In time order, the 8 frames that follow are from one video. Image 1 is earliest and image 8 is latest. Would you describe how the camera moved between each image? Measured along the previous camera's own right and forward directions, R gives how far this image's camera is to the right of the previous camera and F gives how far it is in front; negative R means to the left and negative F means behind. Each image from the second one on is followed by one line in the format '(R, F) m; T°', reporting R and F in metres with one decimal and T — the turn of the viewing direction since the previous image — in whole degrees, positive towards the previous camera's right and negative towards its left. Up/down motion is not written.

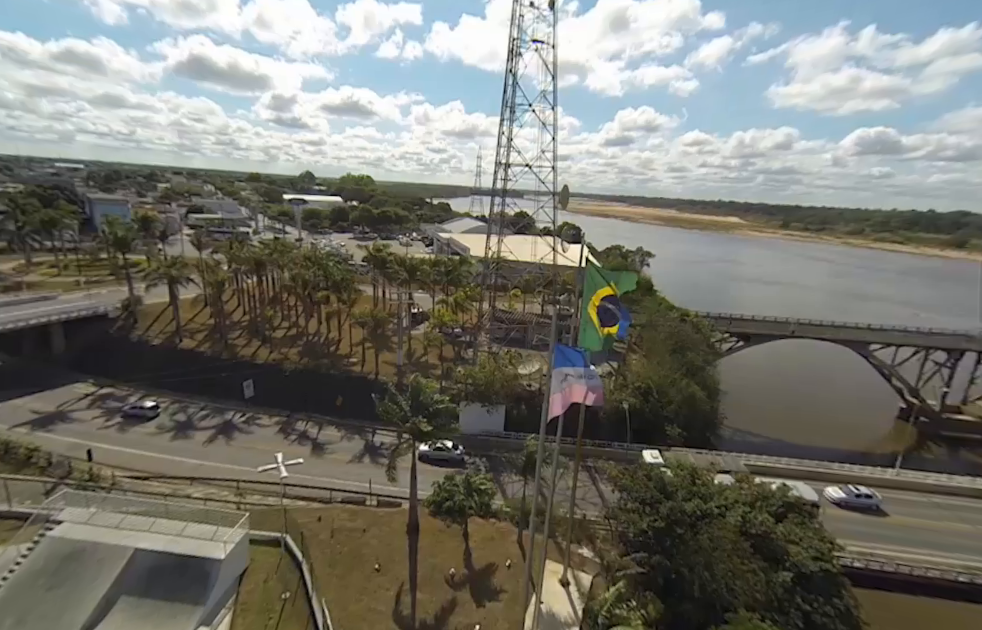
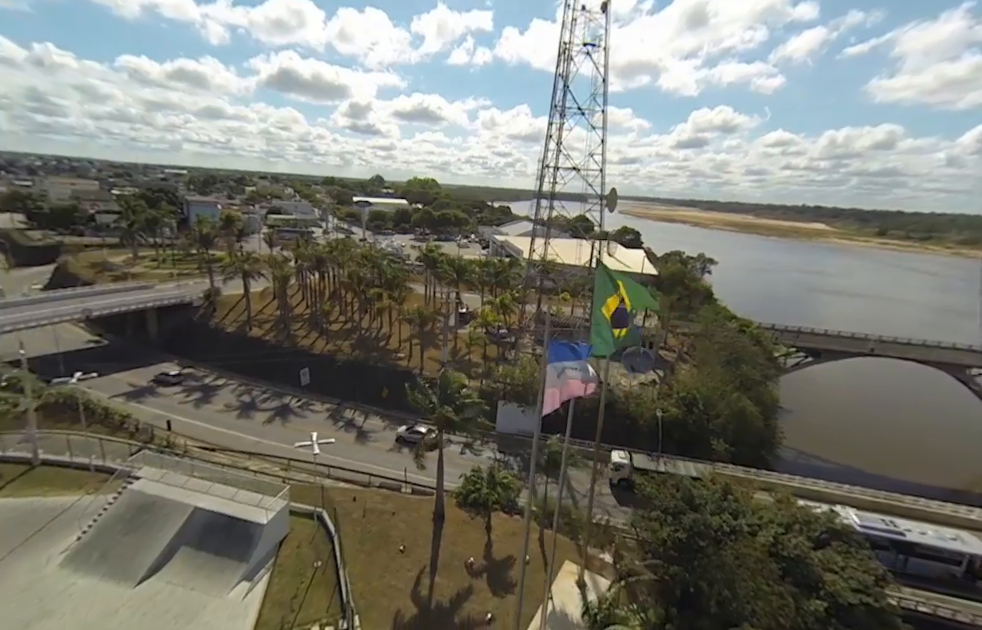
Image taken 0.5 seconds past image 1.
(+1.3, -0.4) m; -7°
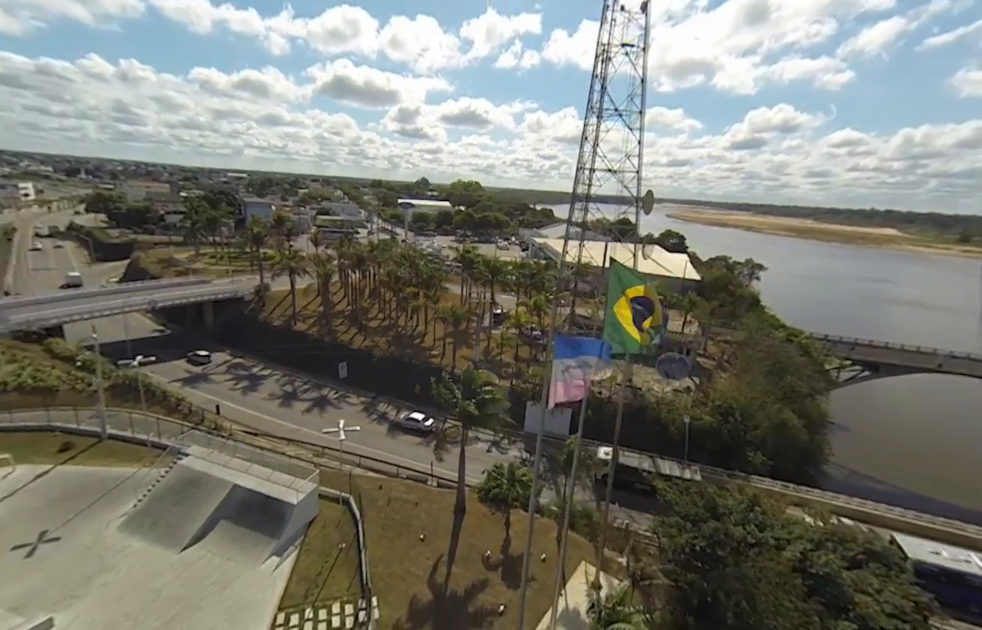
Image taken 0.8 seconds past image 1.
(+0.7, -0.3) m; -5°
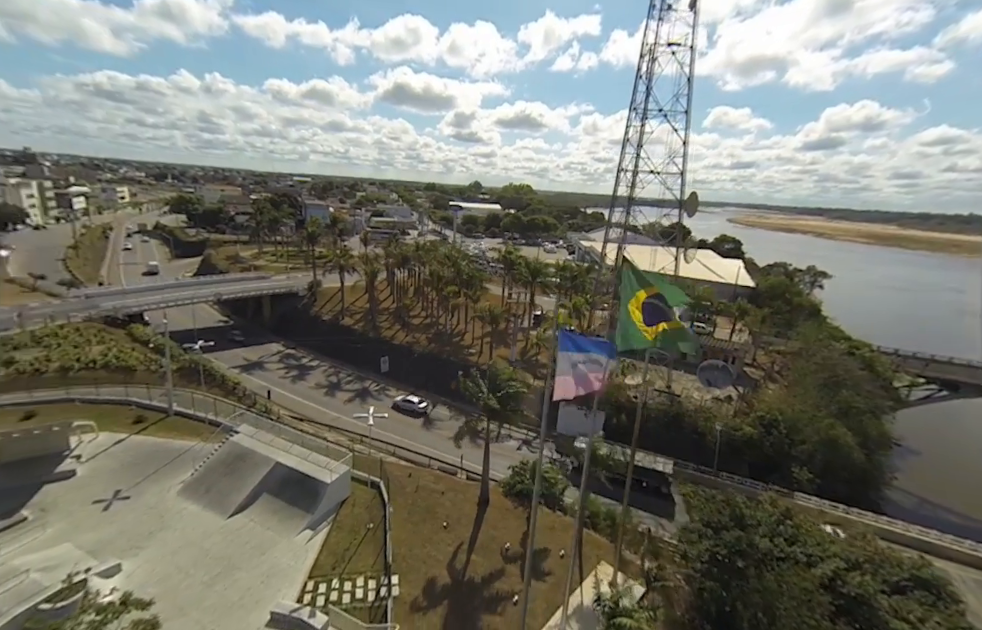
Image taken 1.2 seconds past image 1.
(+0.9, -0.4) m; -6°
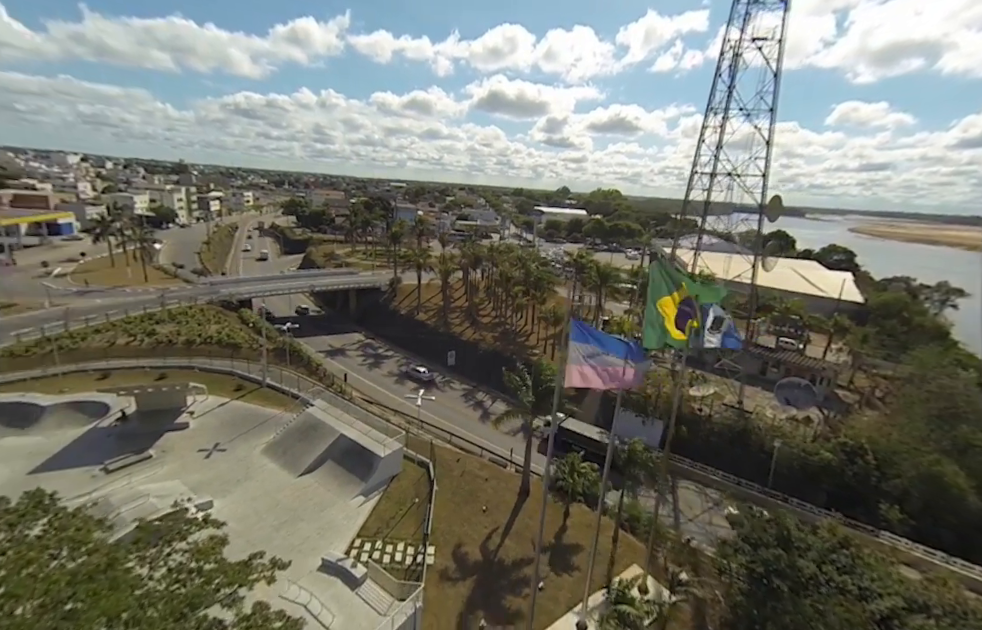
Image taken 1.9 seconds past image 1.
(+1.6, -0.8) m; -10°
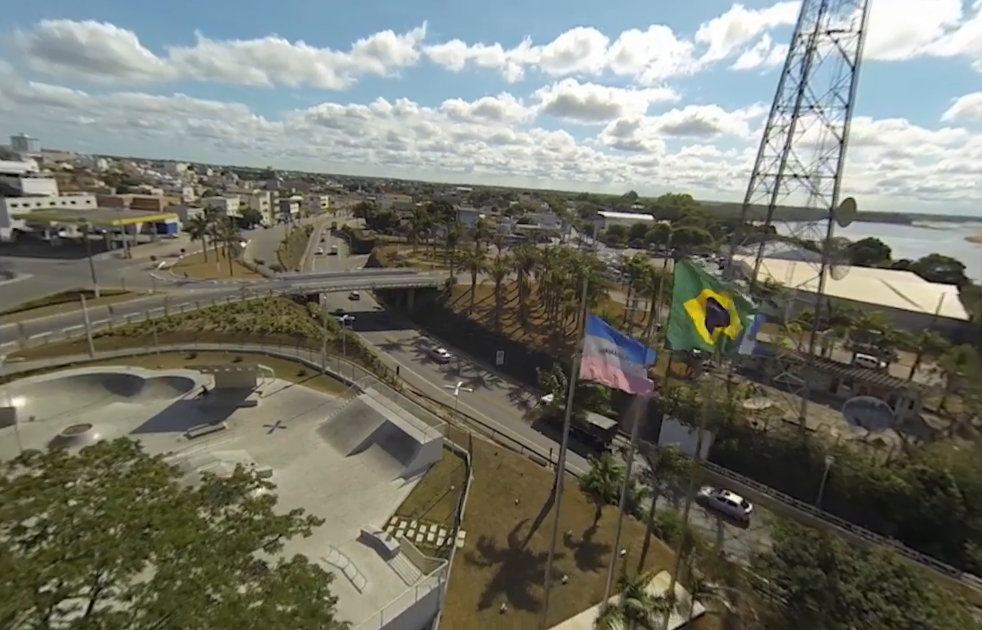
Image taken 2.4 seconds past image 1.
(+1.0, -0.6) m; -8°
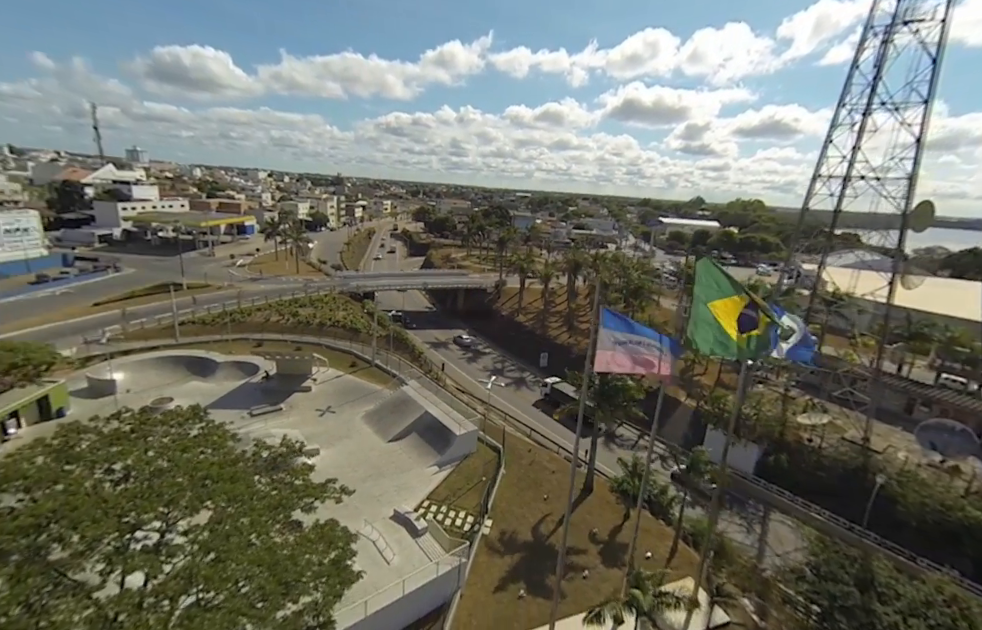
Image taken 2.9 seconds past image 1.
(+1.0, -0.7) m; -7°
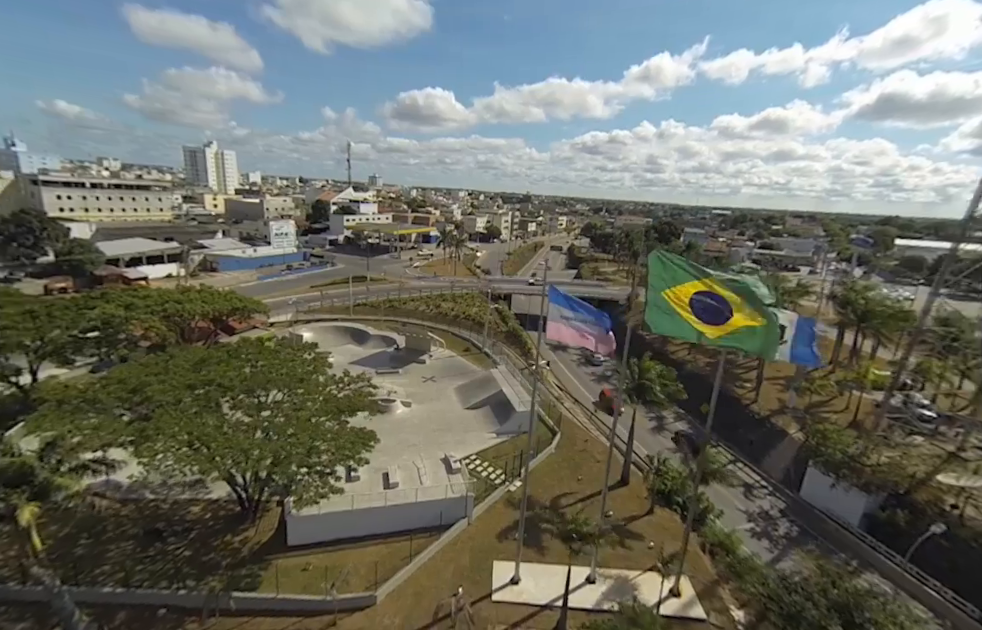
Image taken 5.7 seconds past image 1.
(+6.9, -2.3) m; -22°
